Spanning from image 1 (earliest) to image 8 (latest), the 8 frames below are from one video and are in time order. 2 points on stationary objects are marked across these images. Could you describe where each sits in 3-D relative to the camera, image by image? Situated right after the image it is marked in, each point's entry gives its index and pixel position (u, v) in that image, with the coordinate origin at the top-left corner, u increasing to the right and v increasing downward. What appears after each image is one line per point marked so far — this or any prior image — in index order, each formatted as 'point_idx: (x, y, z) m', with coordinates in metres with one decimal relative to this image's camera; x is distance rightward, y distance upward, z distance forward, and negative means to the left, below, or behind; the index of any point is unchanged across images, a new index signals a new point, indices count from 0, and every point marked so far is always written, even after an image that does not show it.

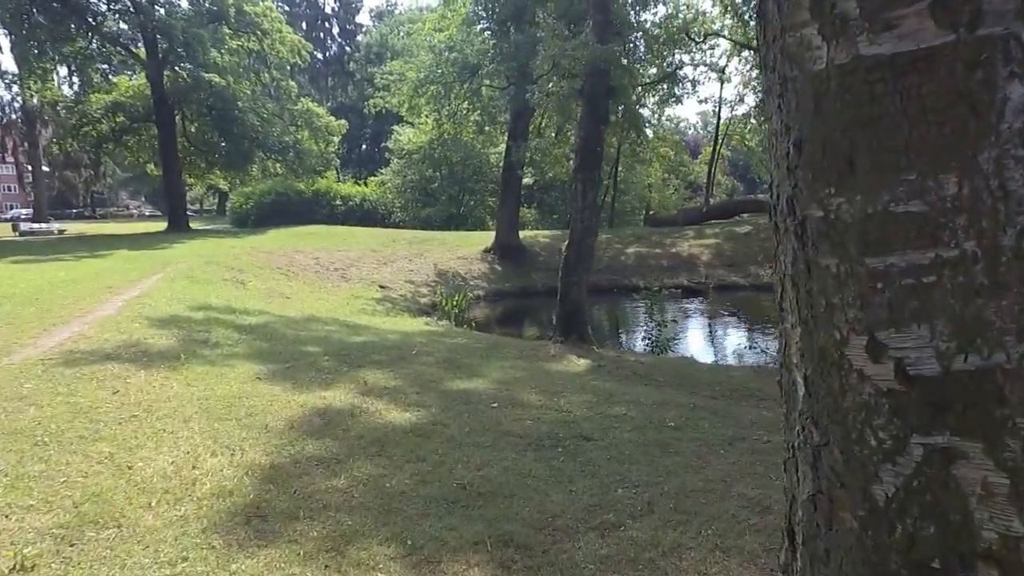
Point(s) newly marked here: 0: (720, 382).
0: (+2.6, -1.2, +8.8) m
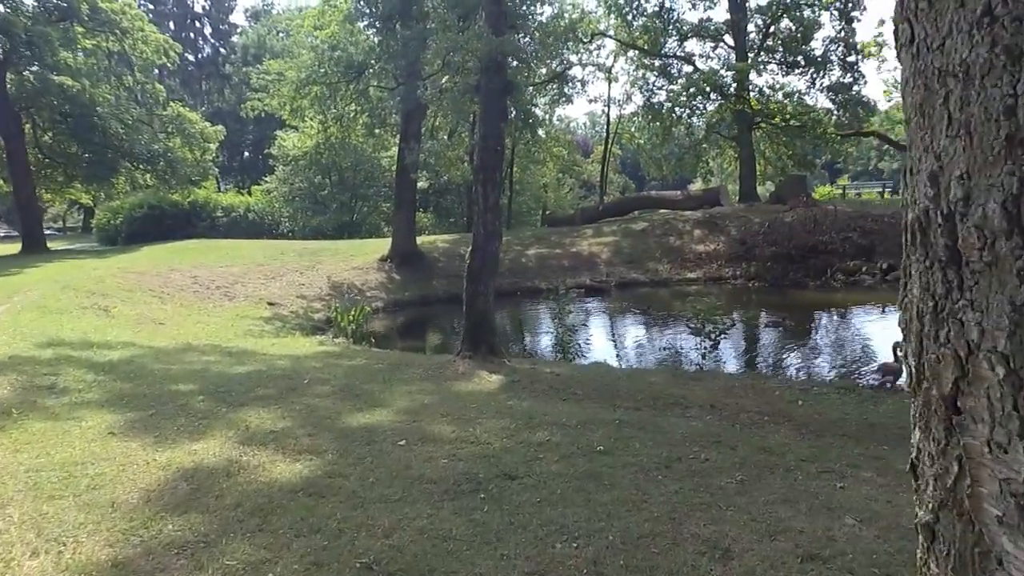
0: (+1.5, -1.2, +8.3) m
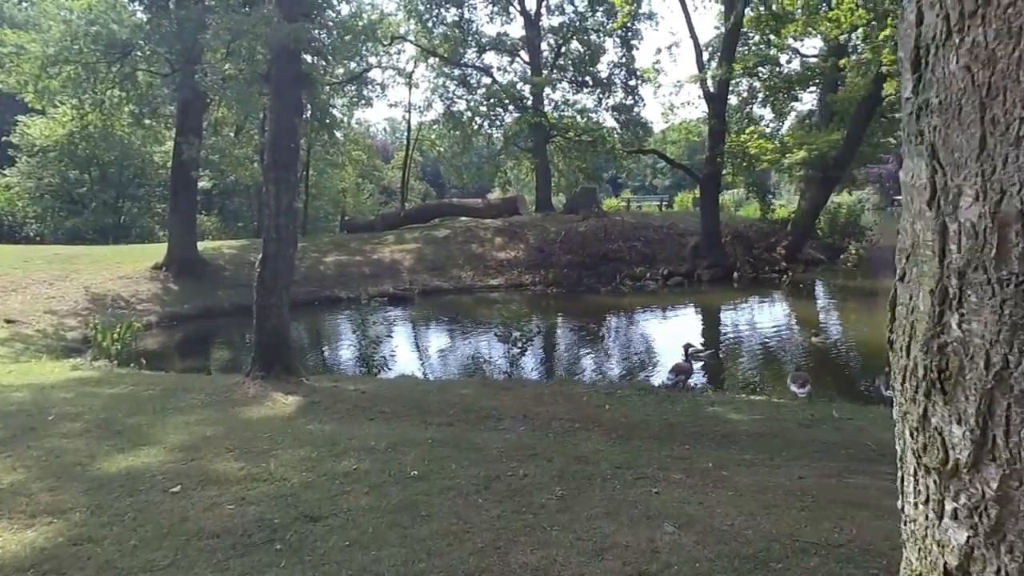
0: (-0.7, -1.3, +7.9) m
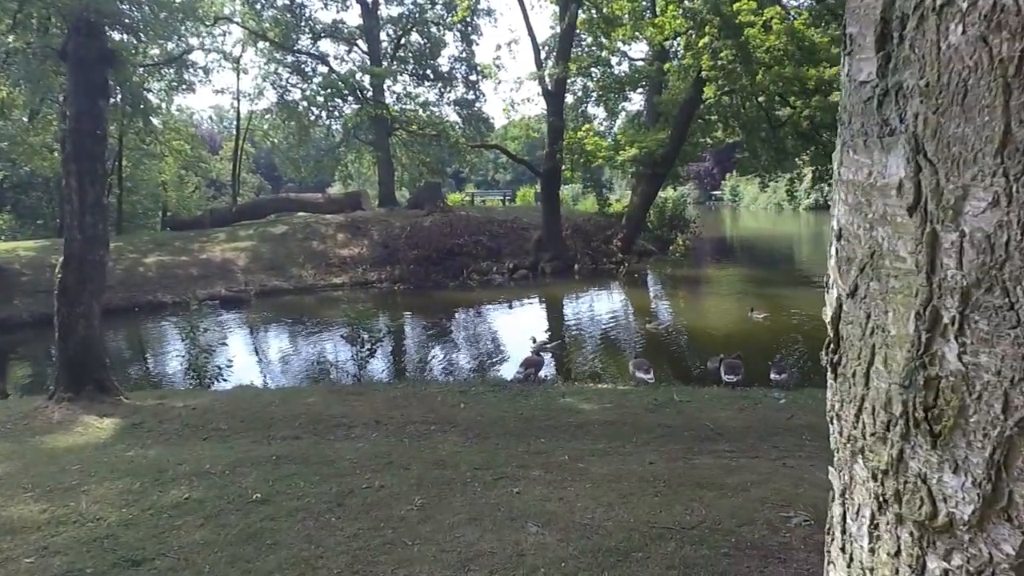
0: (-2.3, -1.3, +7.4) m
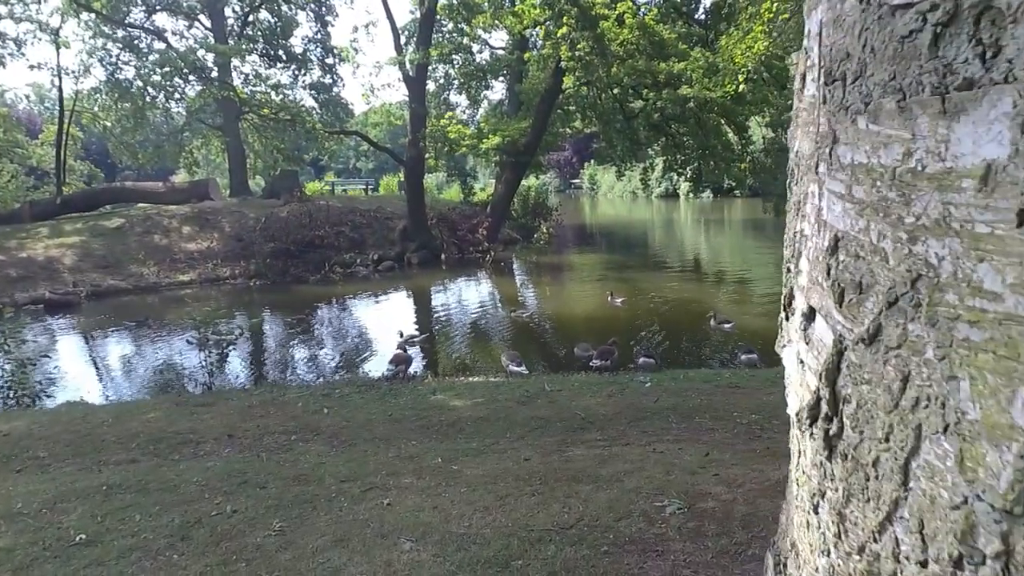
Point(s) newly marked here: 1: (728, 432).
0: (-3.5, -1.4, +6.6) m
1: (+2.0, -1.3, +6.6) m
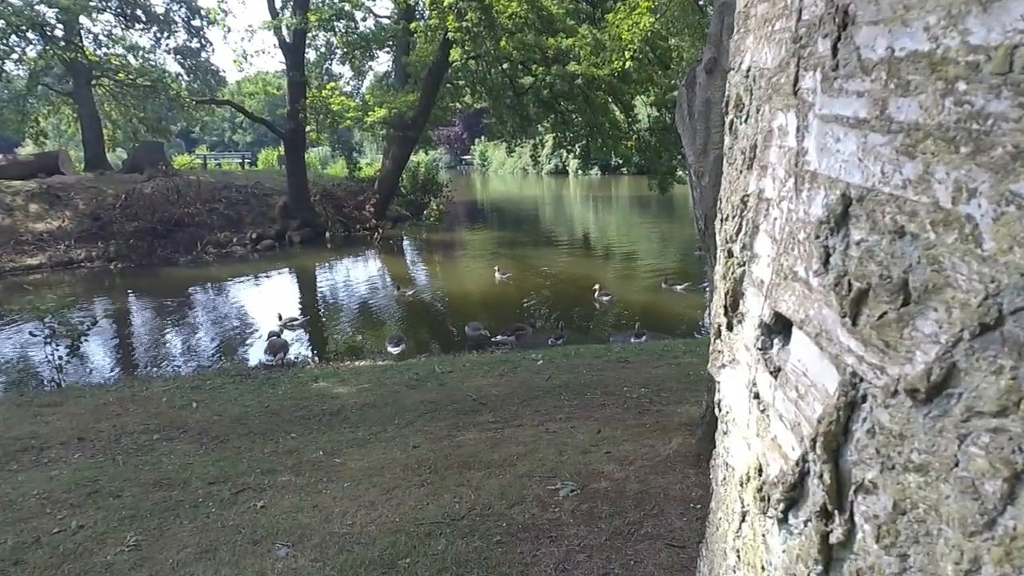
0: (-4.5, -1.3, +5.7) m
1: (+1.0, -1.1, +6.6) m
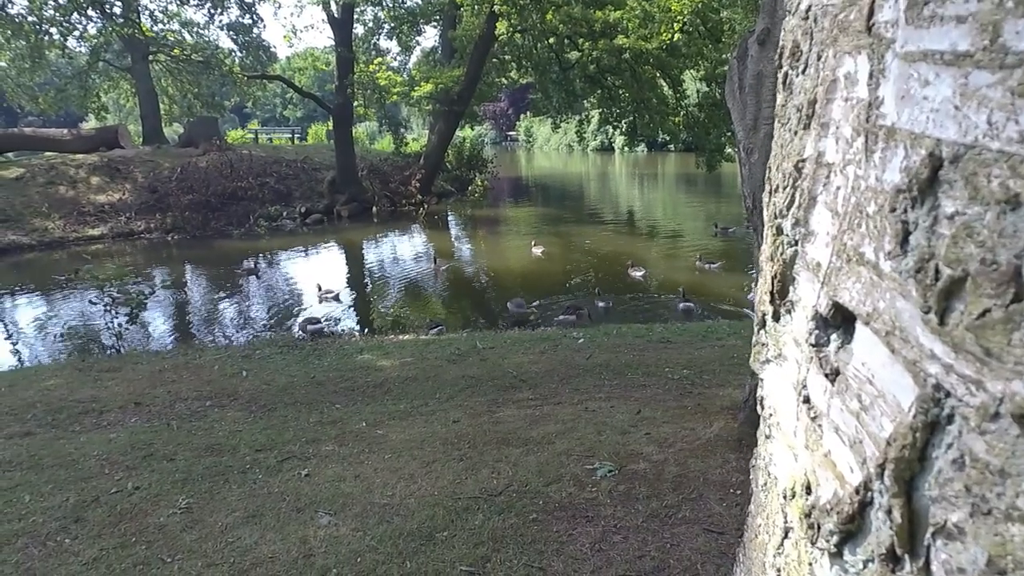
0: (-4.1, -1.0, +6.0) m
1: (+1.4, -0.9, +6.5) m
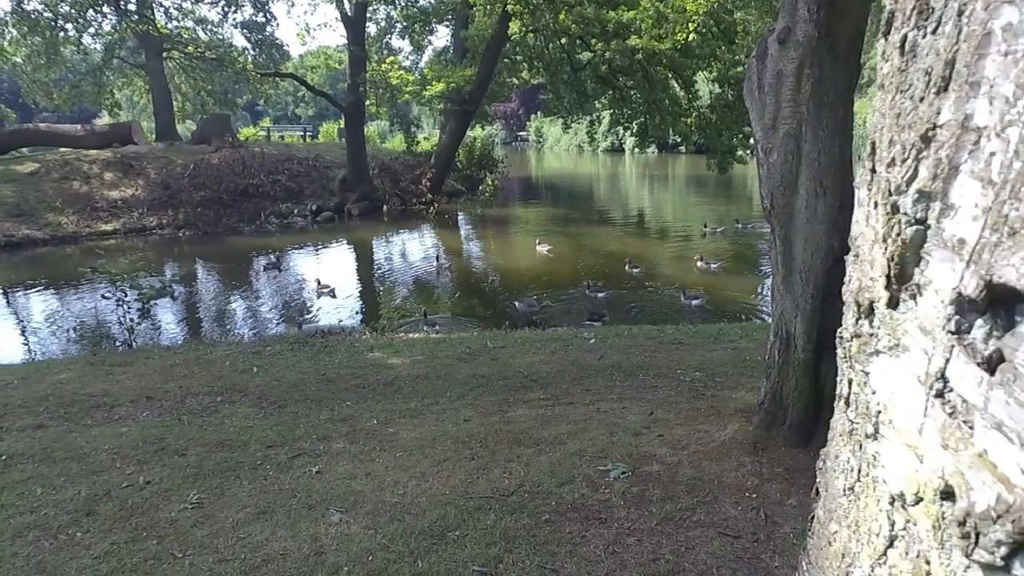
0: (-4.0, -0.9, +6.0) m
1: (+1.5, -0.9, +6.5) m
